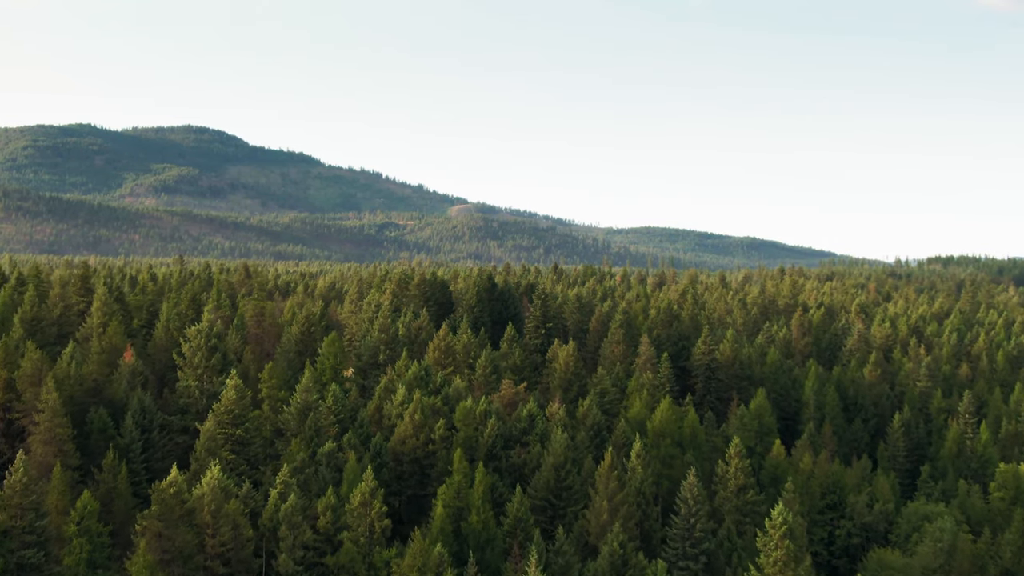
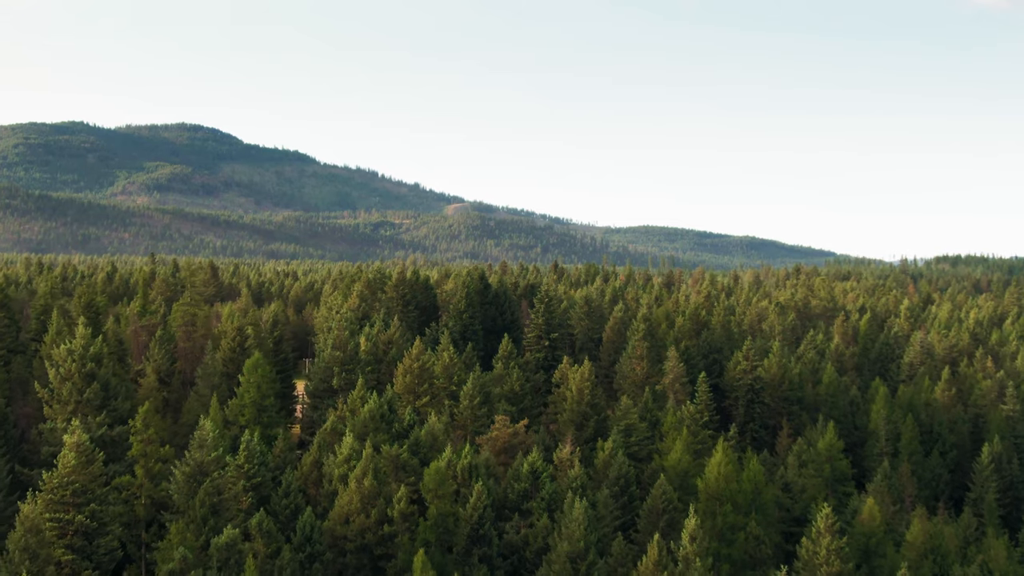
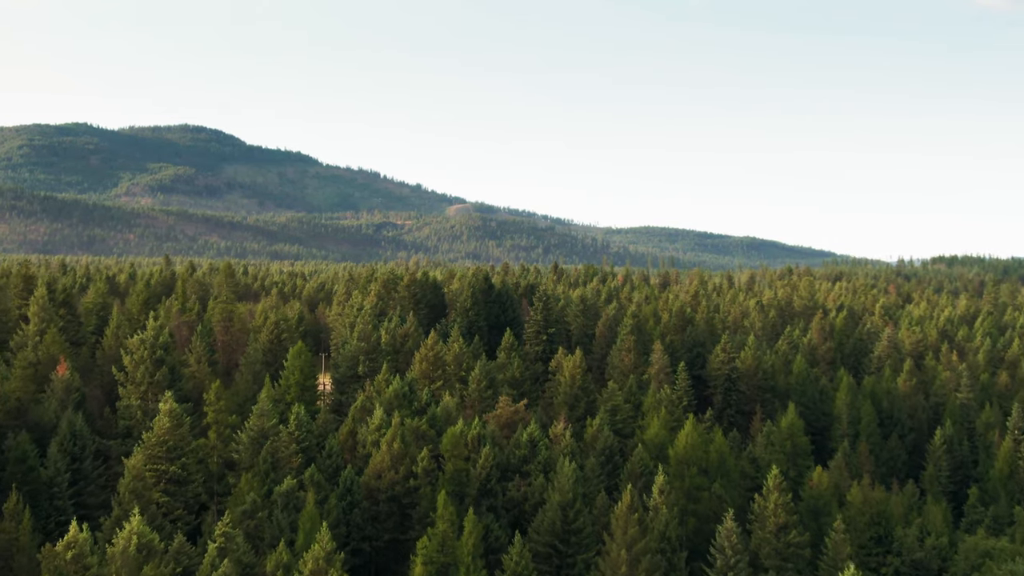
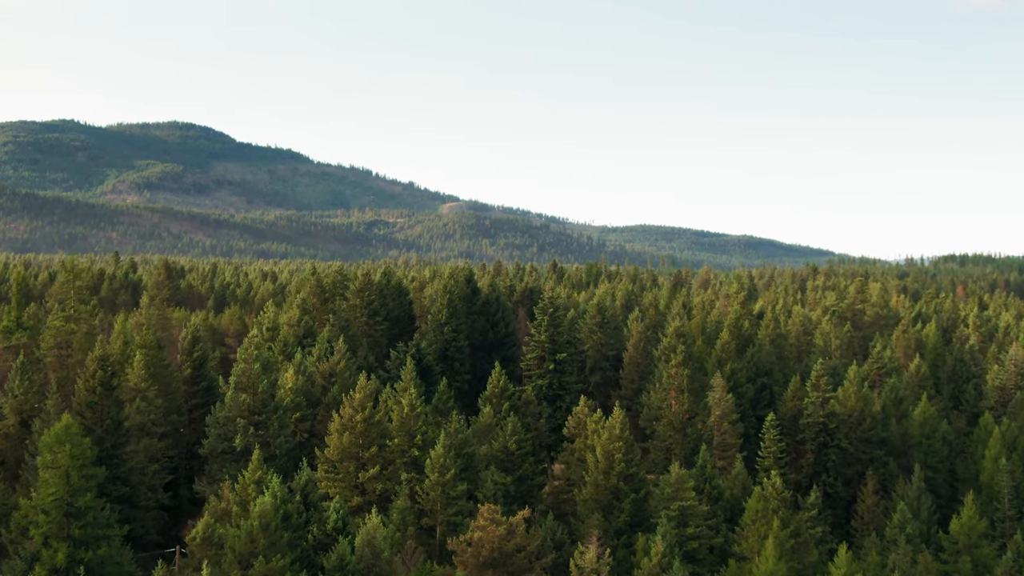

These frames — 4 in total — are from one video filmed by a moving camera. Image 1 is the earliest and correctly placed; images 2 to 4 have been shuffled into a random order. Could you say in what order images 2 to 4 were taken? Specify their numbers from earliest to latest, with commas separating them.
3, 2, 4
